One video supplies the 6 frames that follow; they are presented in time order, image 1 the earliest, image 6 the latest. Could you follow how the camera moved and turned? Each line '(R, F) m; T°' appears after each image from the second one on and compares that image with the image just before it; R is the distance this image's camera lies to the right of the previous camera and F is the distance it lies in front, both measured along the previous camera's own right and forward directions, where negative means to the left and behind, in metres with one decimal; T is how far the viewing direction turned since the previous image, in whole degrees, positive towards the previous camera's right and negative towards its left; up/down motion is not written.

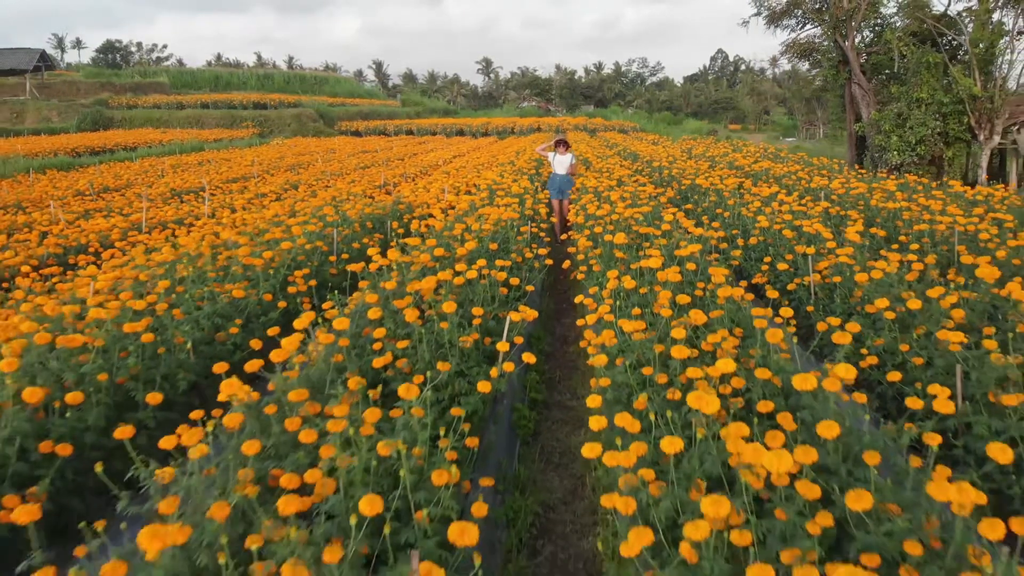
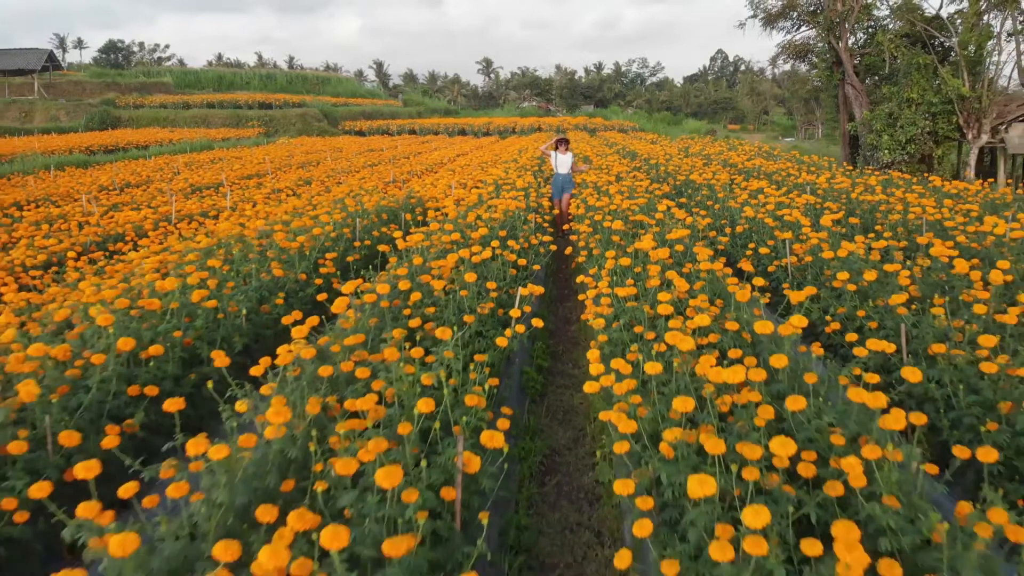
(-0.1, -0.5) m; 0°
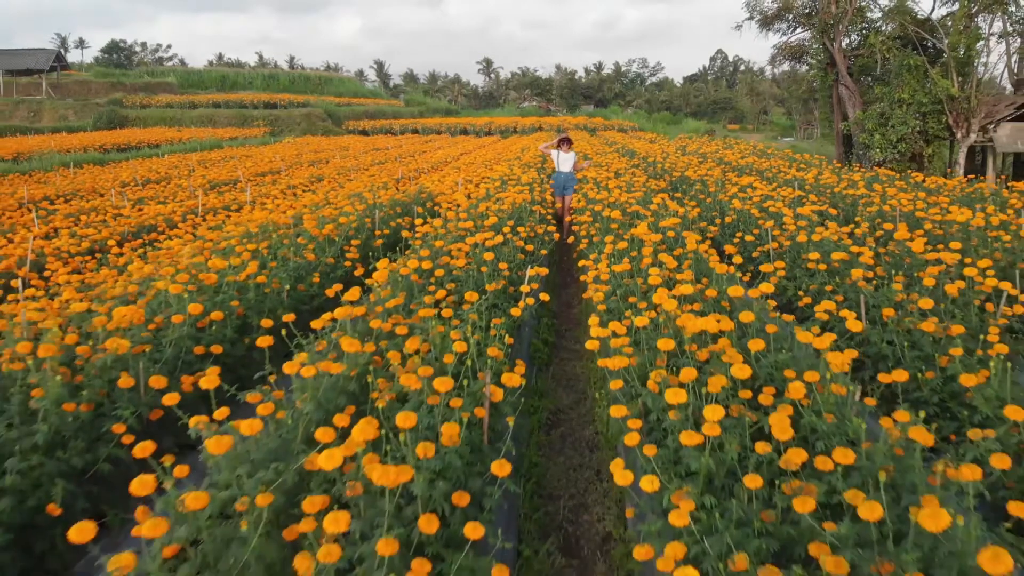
(-0.1, -0.5) m; 0°
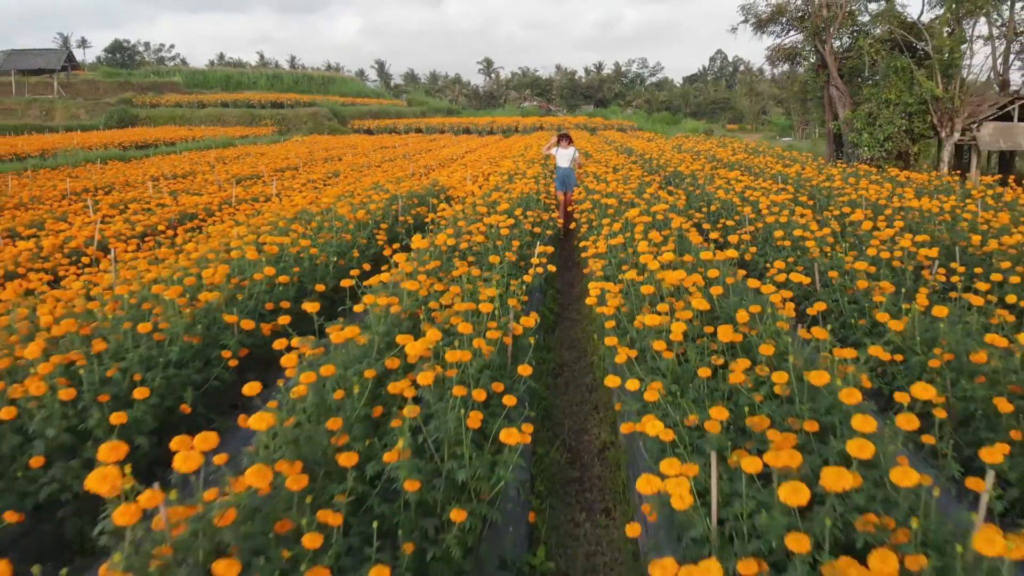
(-0.1, -0.7) m; 0°
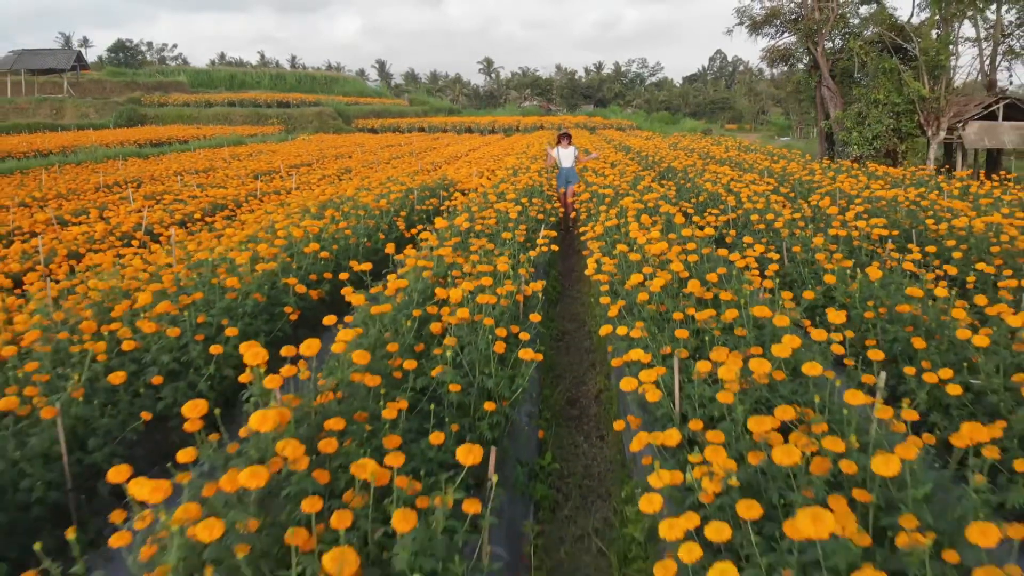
(-0.1, -0.7) m; 0°
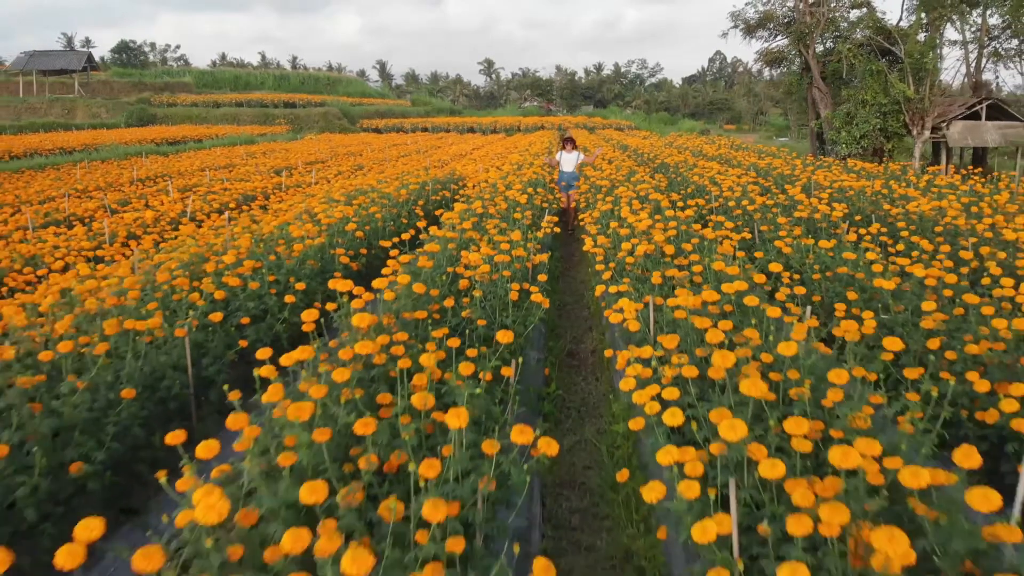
(-0.1, -0.8) m; 0°
